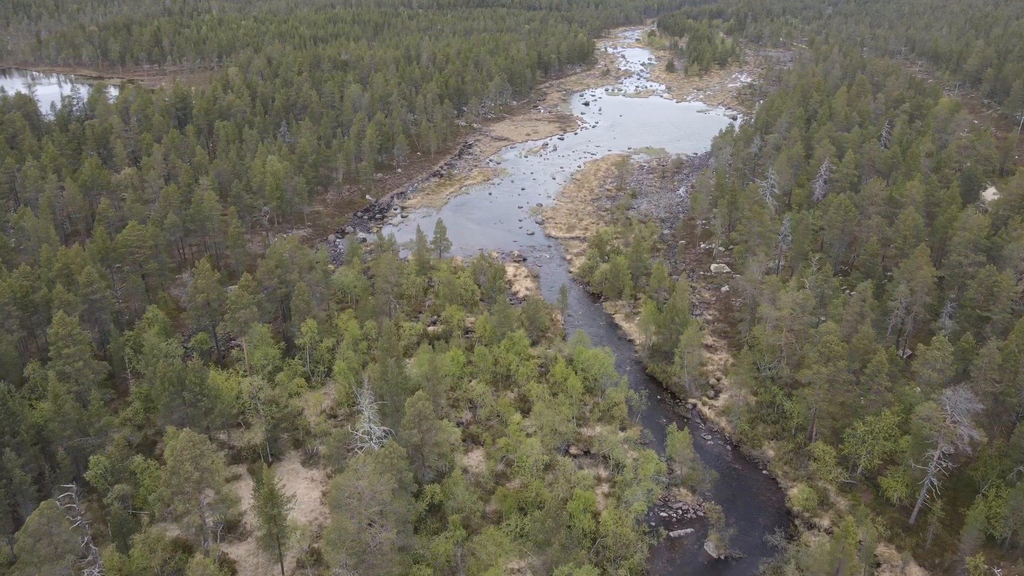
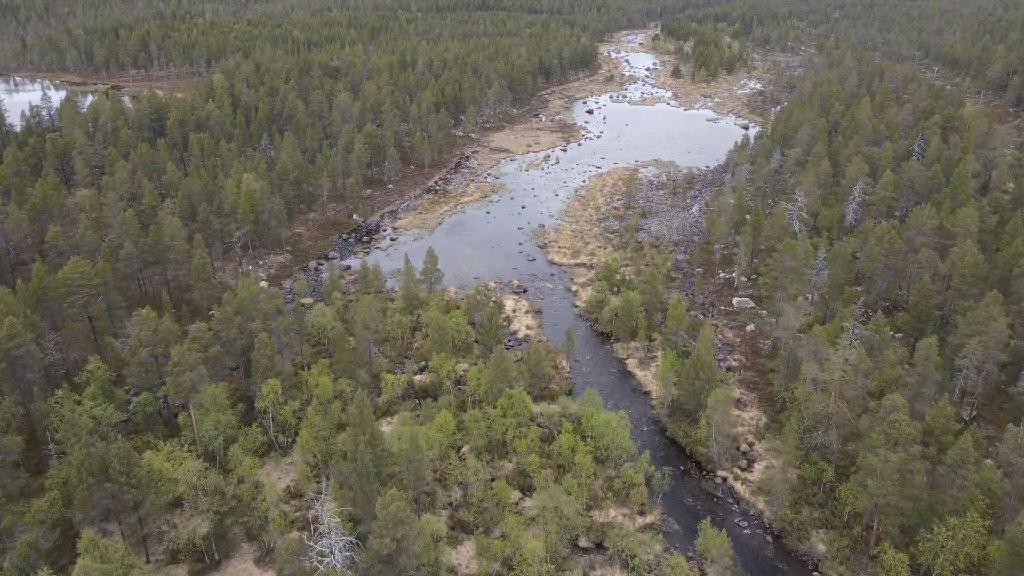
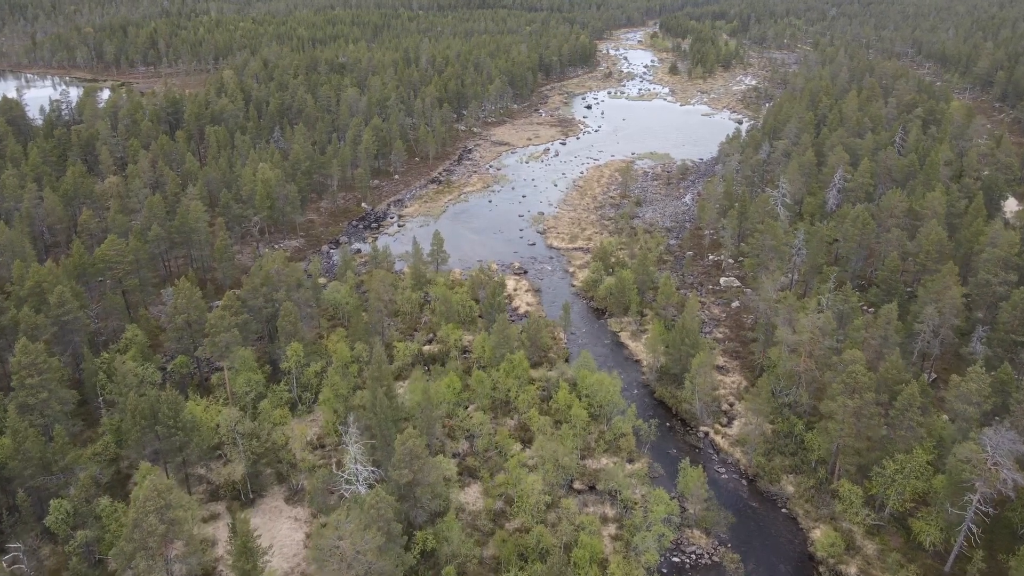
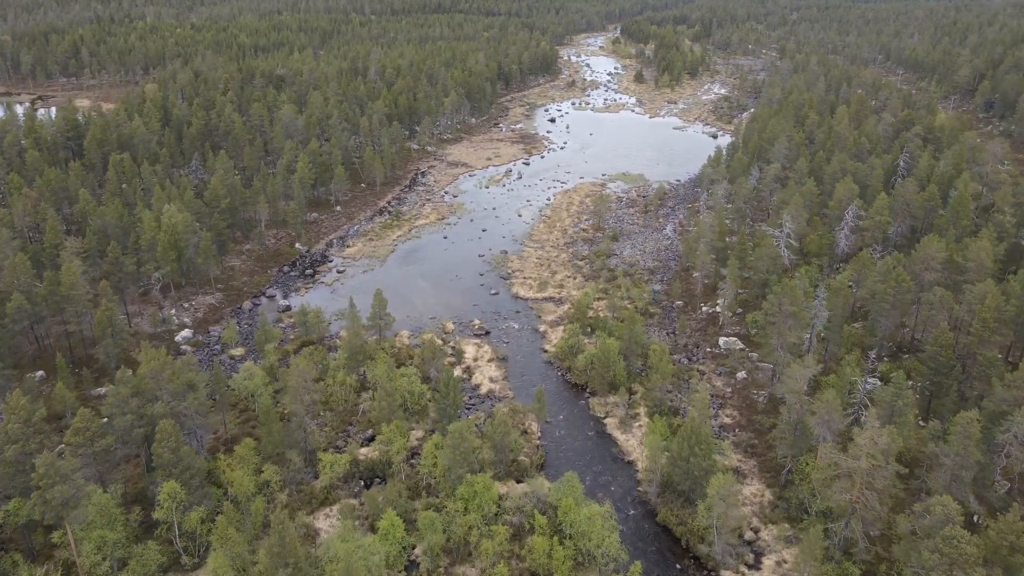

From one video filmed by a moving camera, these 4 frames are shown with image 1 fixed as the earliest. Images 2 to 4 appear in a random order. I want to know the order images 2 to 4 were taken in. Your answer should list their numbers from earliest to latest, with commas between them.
3, 2, 4
